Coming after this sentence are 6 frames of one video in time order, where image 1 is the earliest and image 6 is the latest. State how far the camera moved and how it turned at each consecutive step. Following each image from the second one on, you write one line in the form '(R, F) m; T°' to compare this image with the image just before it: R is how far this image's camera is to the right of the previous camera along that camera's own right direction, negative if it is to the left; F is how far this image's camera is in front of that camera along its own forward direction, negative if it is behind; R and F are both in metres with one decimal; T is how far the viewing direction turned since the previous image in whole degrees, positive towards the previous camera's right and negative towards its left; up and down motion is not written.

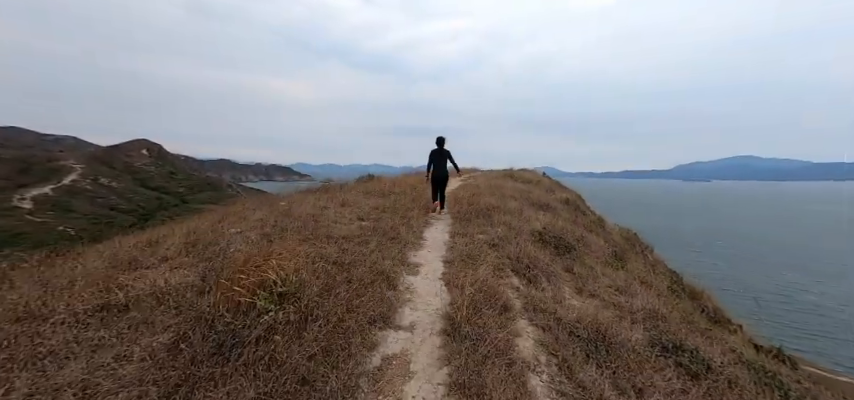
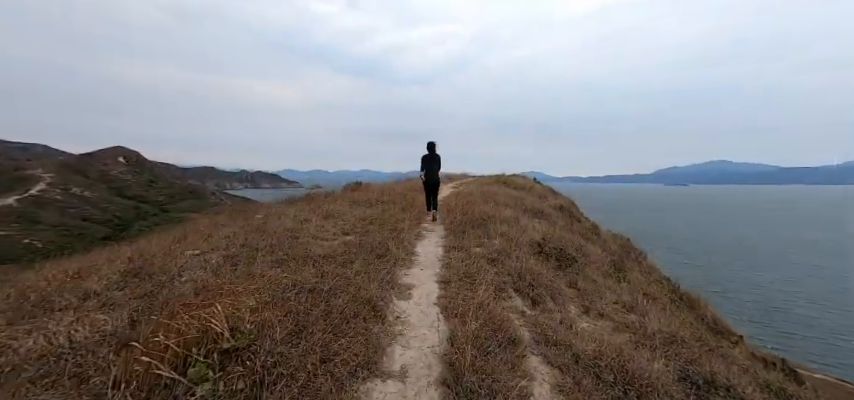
(0.0, +0.8) m; +2°
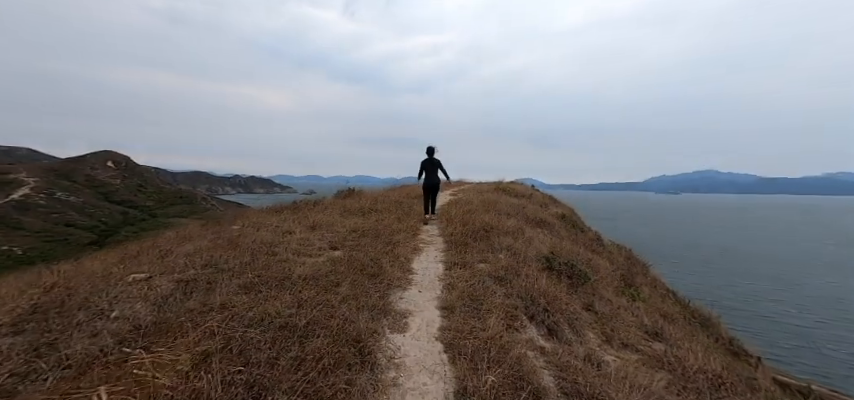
(-0.1, +0.9) m; +1°
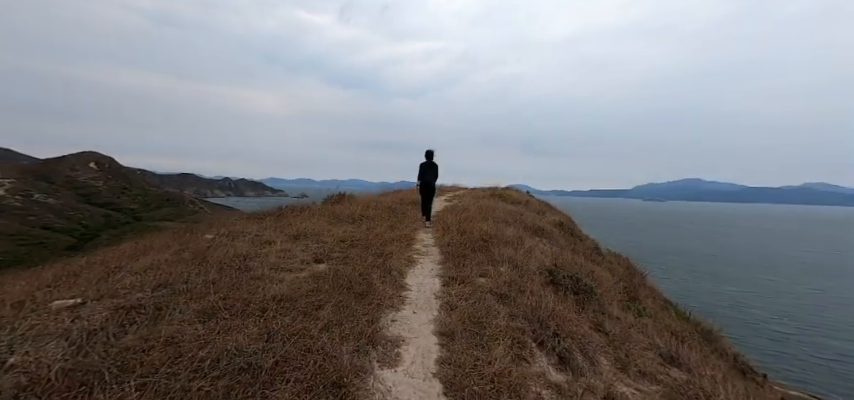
(-0.1, +0.7) m; +1°
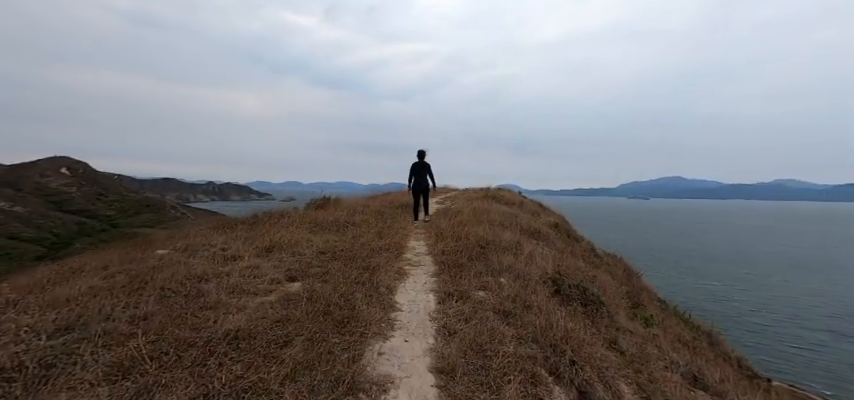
(0.0, +0.9) m; +2°
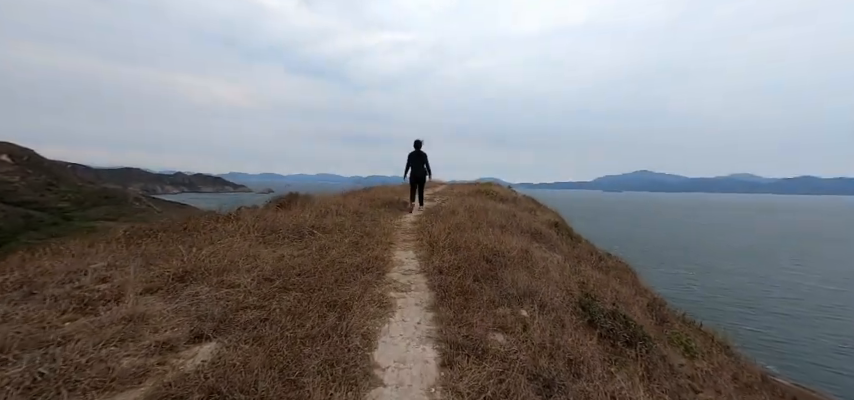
(-0.2, +2.2) m; +3°
